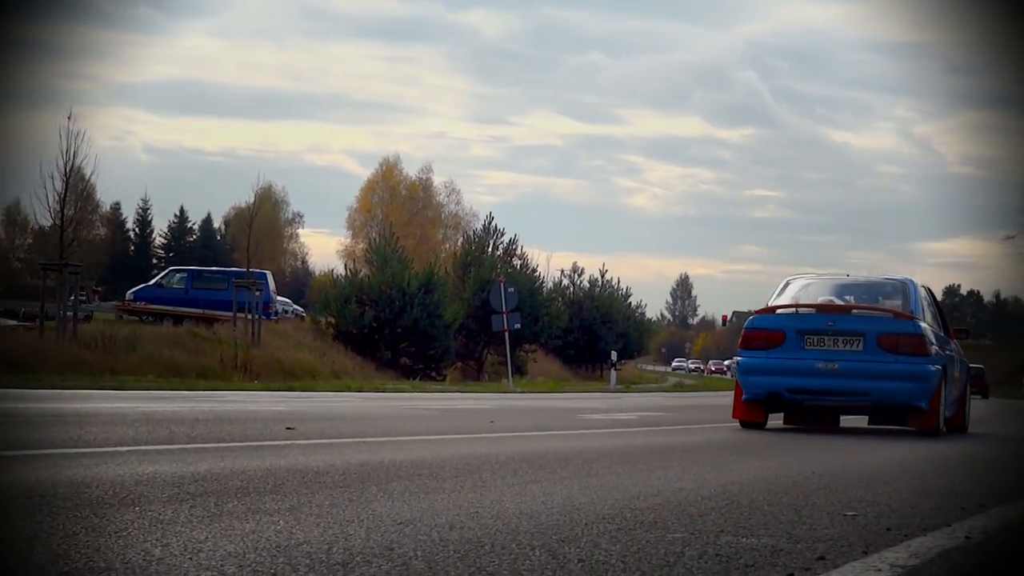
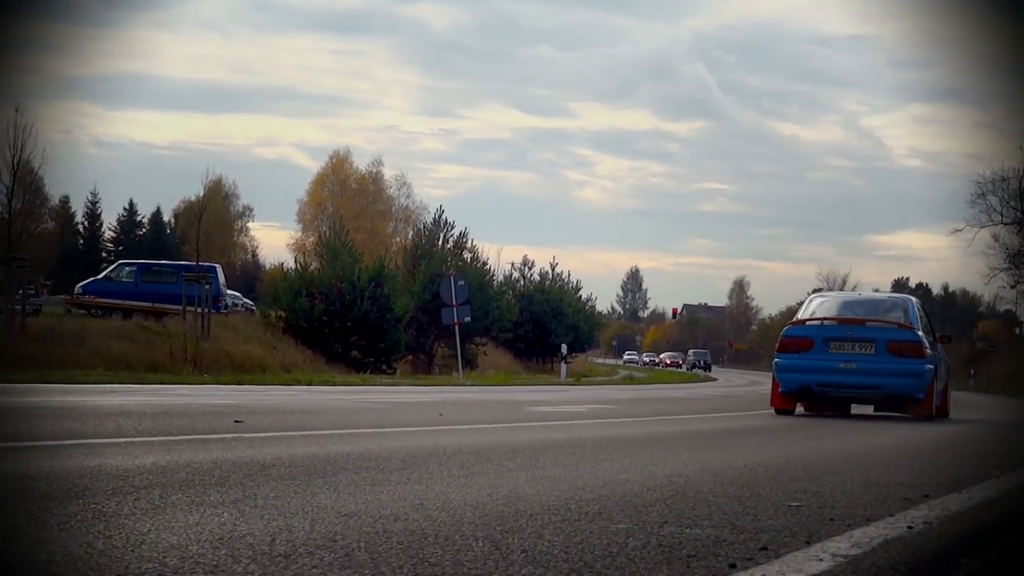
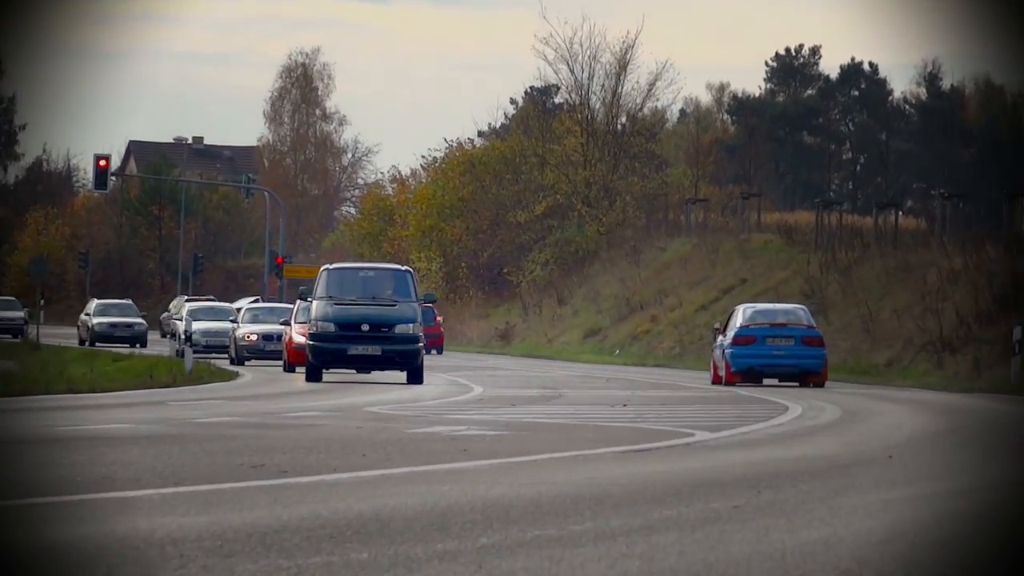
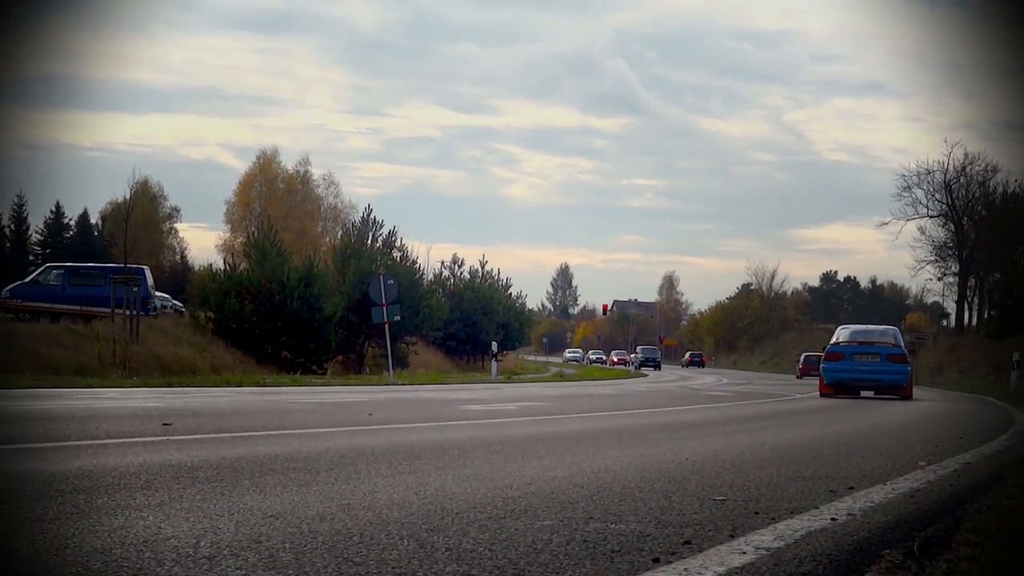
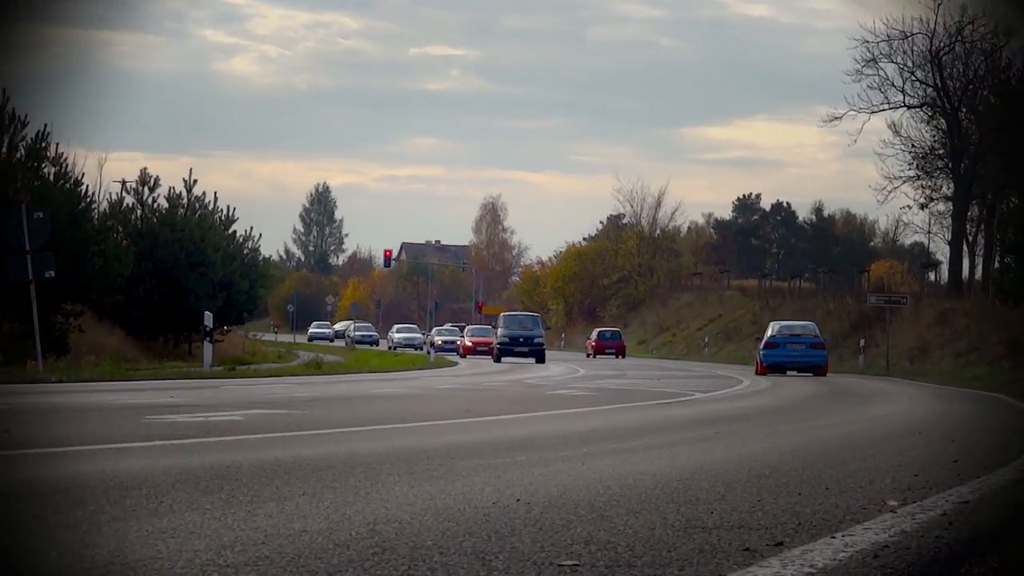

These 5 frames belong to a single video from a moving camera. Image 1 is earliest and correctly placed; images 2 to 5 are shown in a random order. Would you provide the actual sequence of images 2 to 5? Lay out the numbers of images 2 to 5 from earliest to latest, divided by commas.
2, 4, 5, 3
